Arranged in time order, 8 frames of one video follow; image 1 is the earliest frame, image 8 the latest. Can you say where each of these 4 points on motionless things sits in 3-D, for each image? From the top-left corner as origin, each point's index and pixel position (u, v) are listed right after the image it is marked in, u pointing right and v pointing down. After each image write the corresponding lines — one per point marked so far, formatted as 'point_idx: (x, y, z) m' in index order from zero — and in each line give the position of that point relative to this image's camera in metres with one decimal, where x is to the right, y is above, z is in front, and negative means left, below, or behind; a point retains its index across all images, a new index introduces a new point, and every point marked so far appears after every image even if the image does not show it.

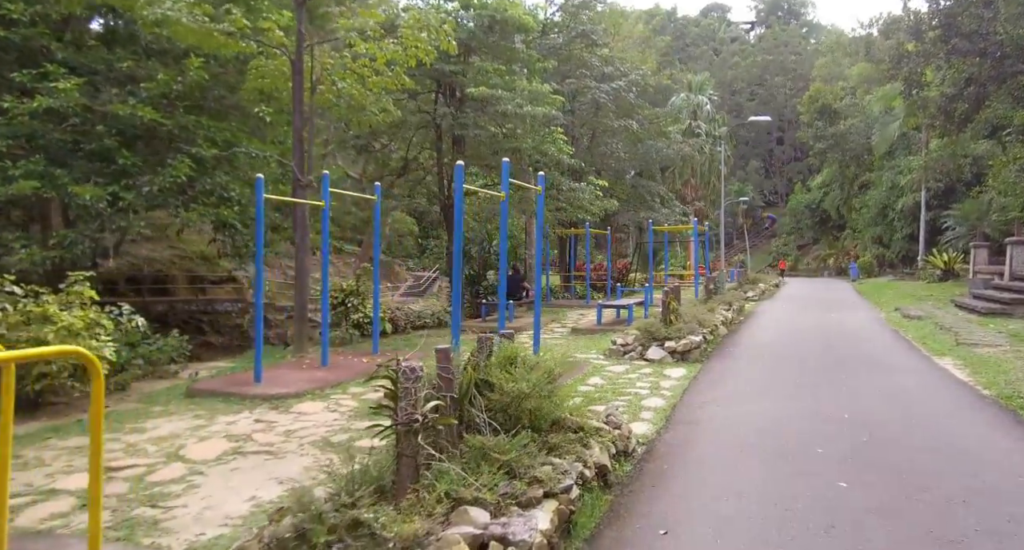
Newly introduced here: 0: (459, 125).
0: (-1.1, +3.0, +13.9) m
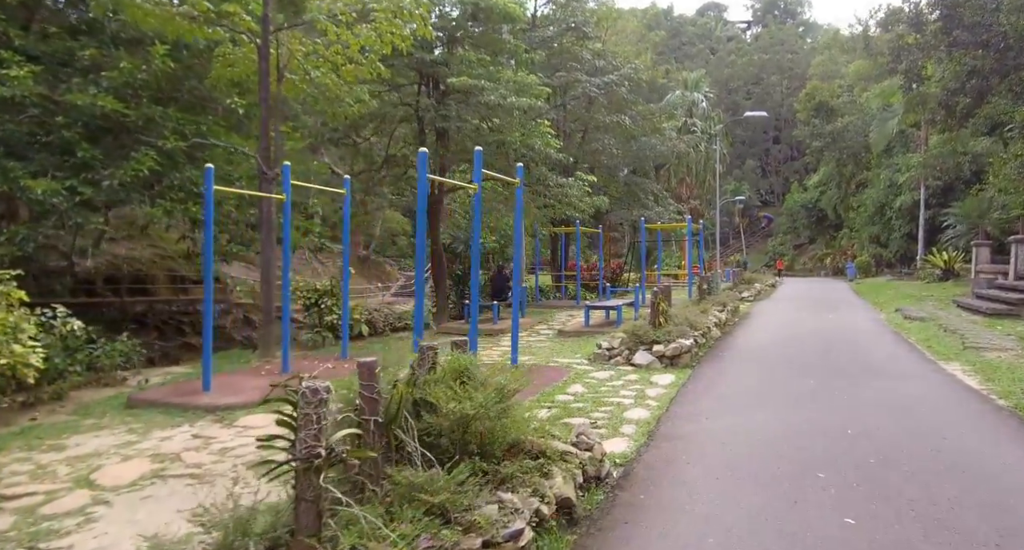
0: (-1.4, +3.0, +13.3) m
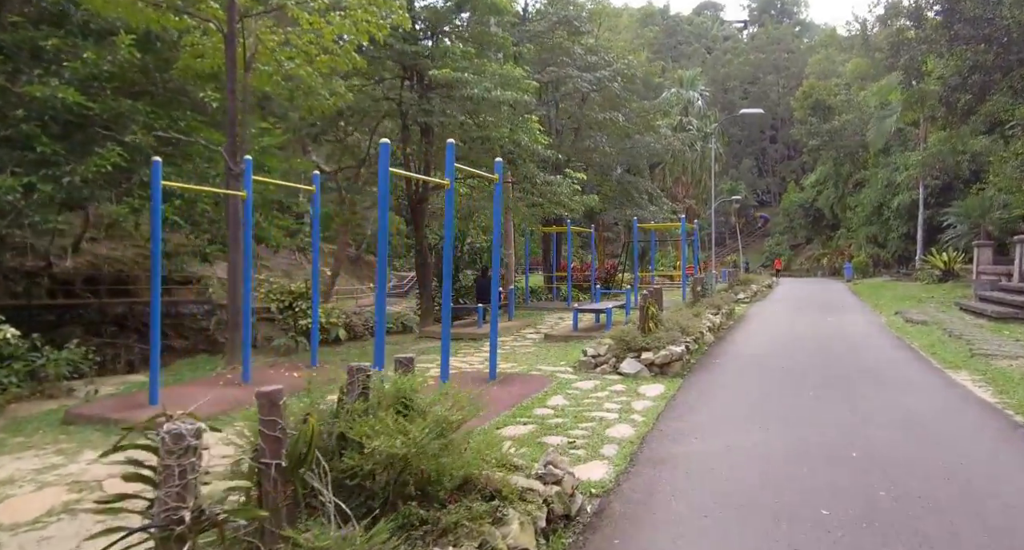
0: (-1.6, +3.0, +12.8) m
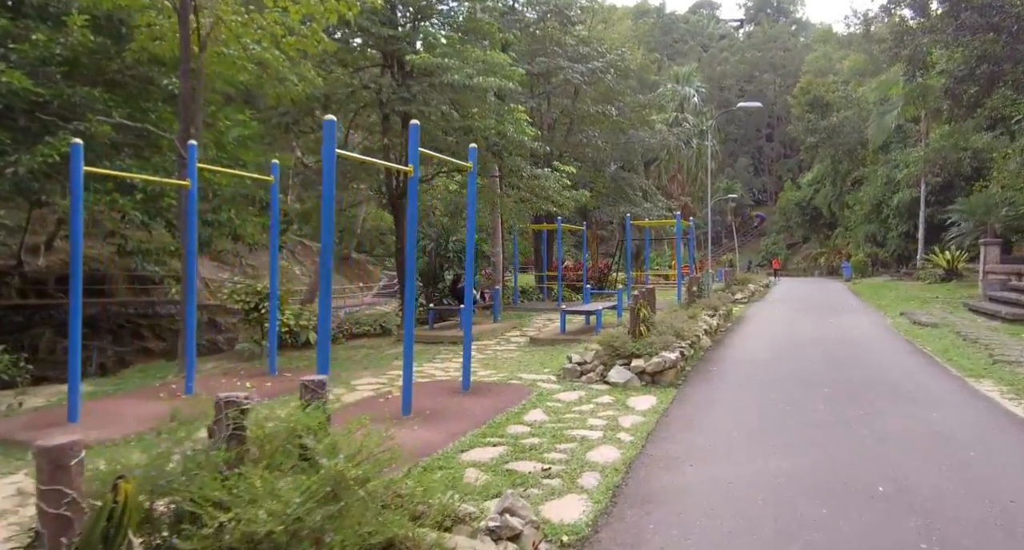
0: (-1.9, +3.0, +12.0) m
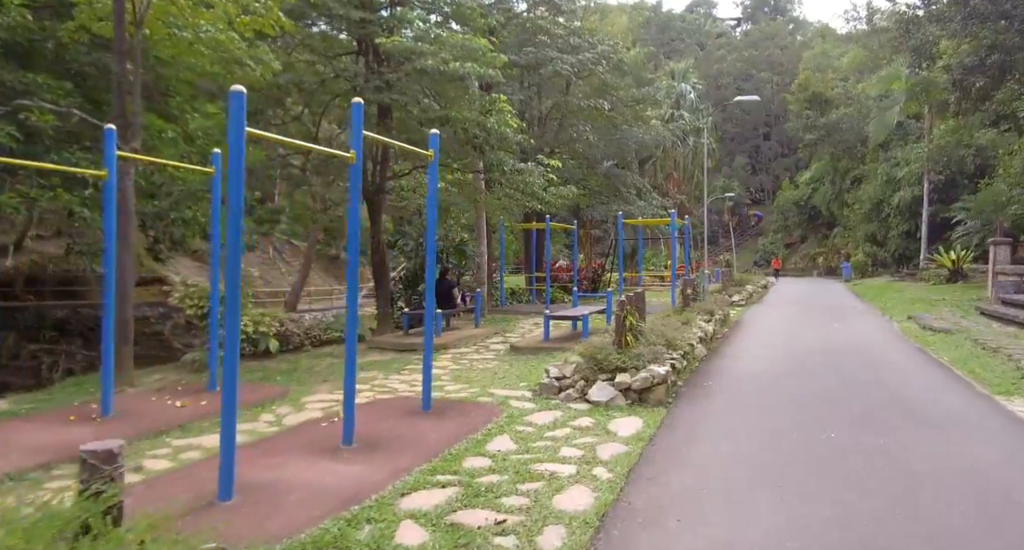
0: (-2.2, +3.0, +11.1) m
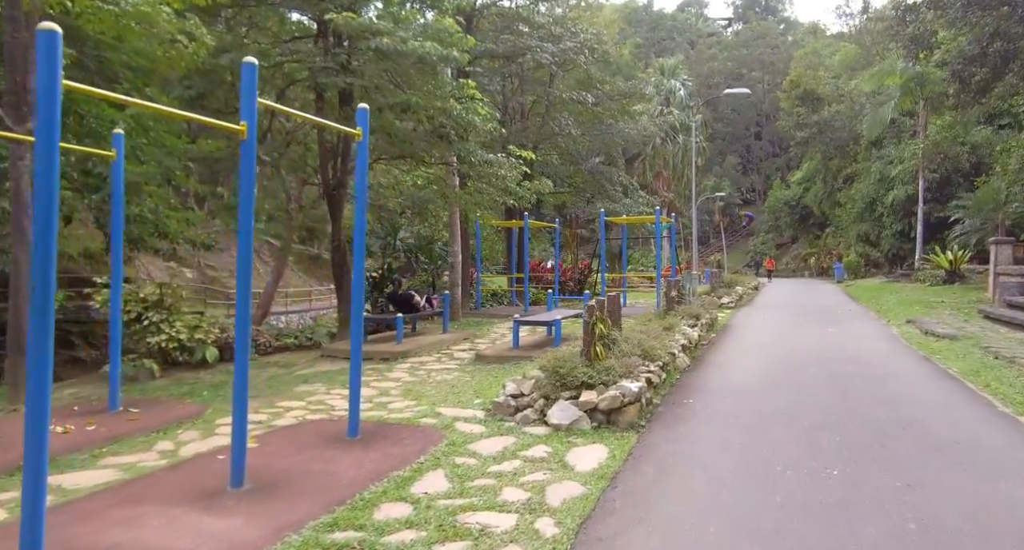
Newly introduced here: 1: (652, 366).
0: (-2.7, +3.0, +10.2) m
1: (+1.3, -0.9, +6.5) m
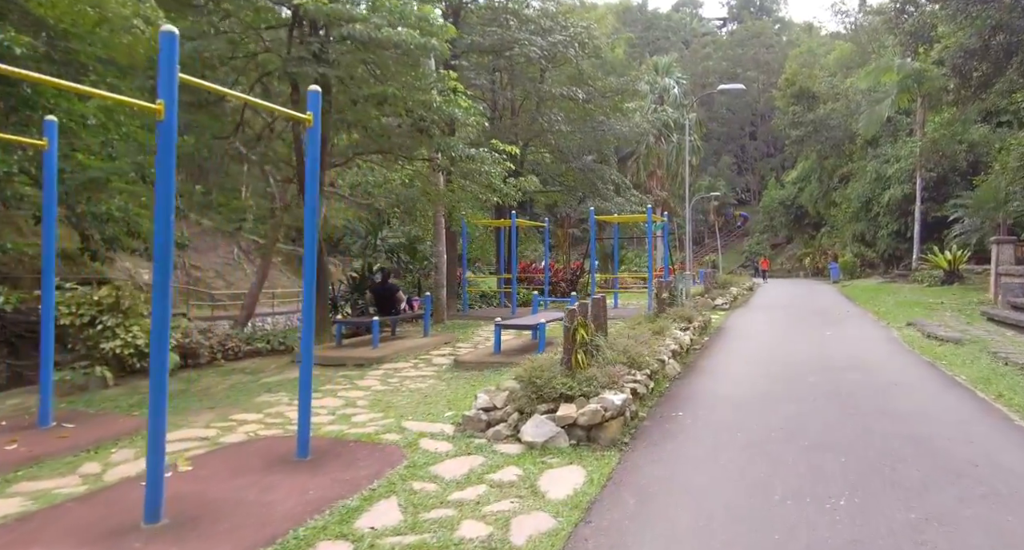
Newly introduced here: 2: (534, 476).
0: (-2.9, +3.0, +9.7) m
1: (+1.1, -0.9, +6.0) m
2: (+0.1, -1.2, +4.2) m
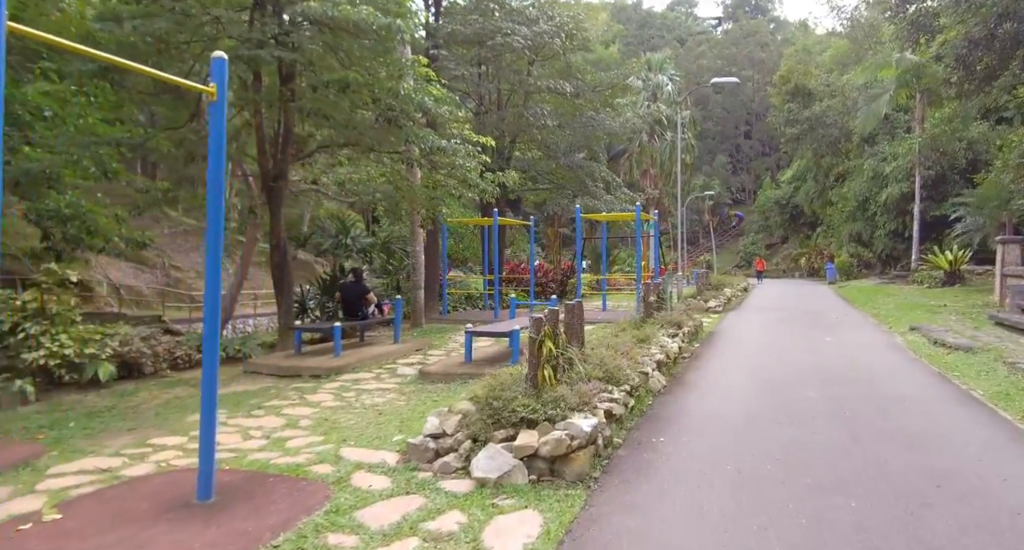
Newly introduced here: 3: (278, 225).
0: (-3.3, +2.9, +8.9) m
1: (+0.8, -0.9, +5.3) m
2: (-0.2, -1.2, +3.5) m
3: (-3.6, +0.8, +10.8) m
